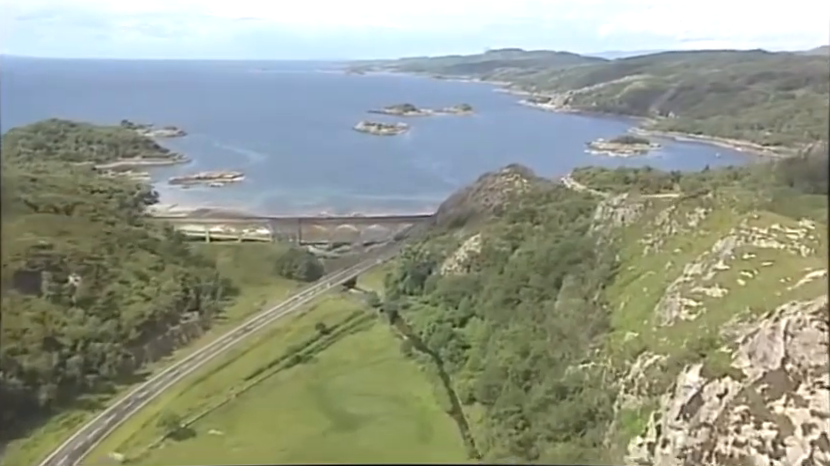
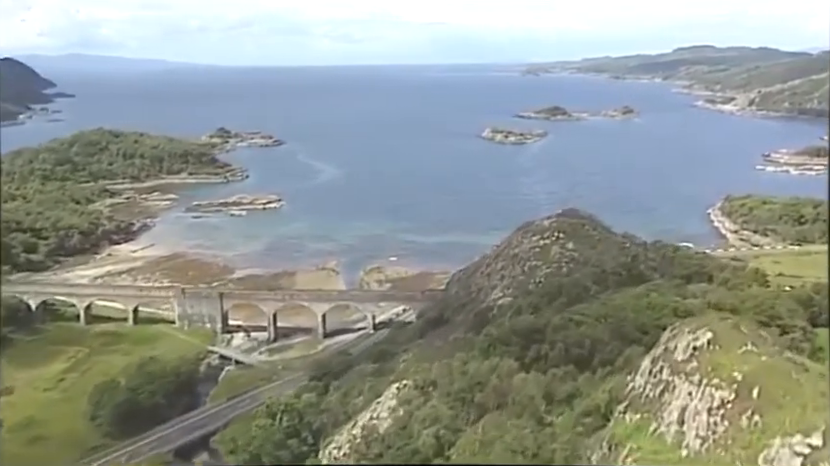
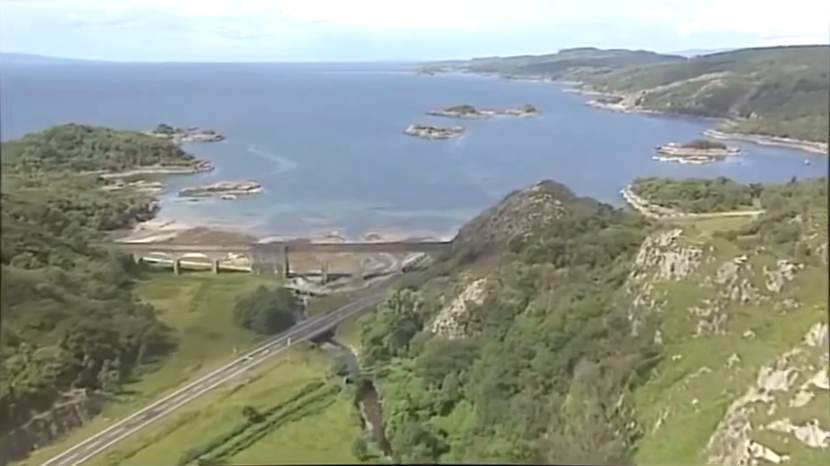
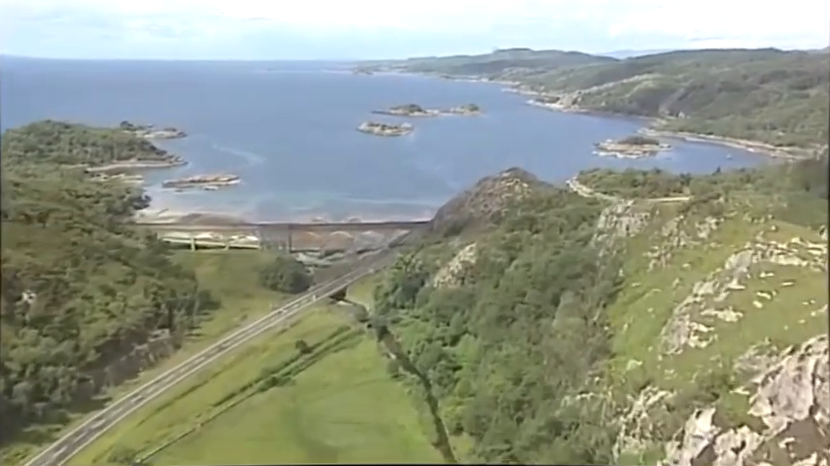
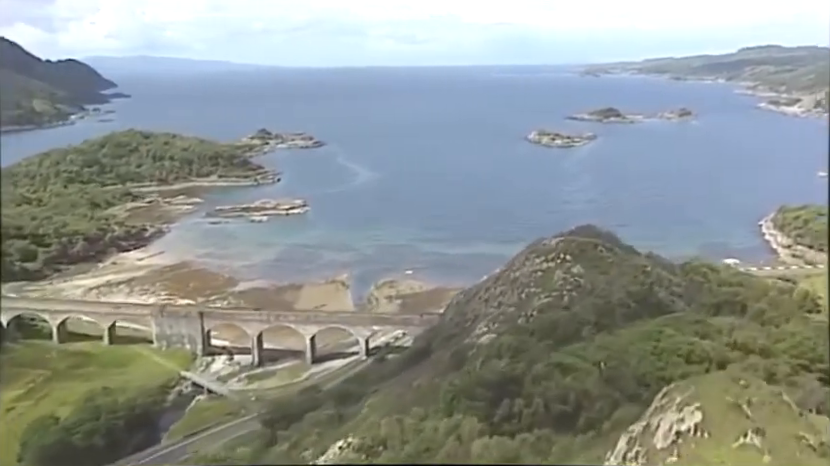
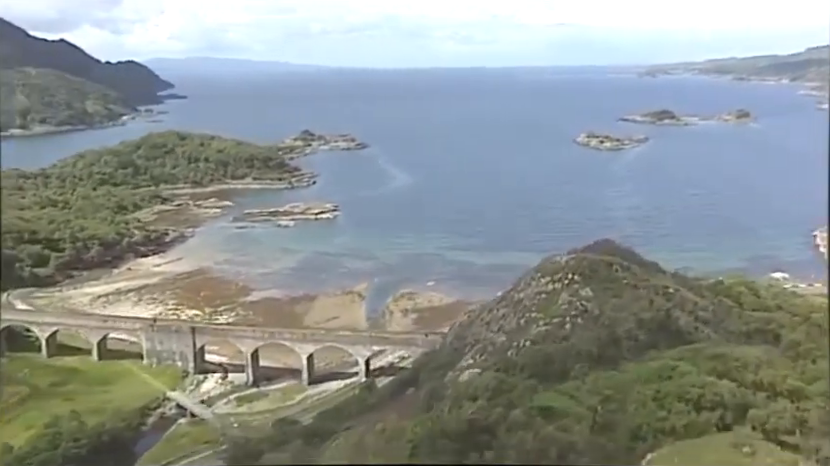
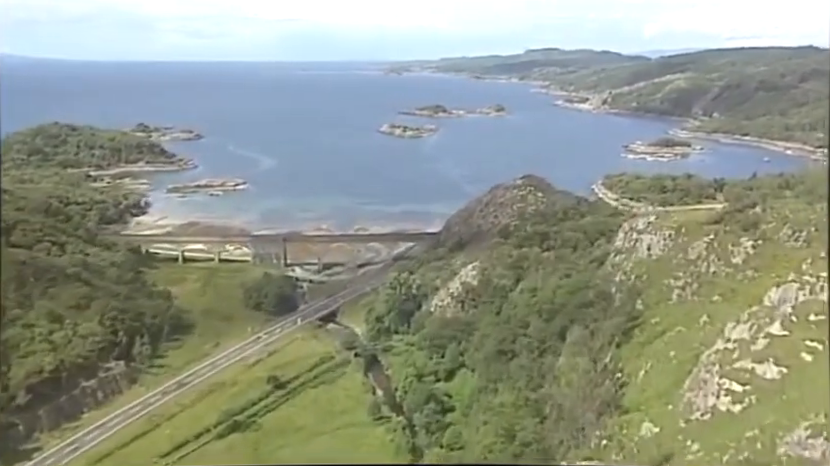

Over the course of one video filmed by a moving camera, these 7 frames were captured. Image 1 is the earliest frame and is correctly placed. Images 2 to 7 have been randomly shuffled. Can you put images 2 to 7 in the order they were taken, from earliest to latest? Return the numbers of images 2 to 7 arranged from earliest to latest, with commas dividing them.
4, 7, 3, 2, 5, 6
